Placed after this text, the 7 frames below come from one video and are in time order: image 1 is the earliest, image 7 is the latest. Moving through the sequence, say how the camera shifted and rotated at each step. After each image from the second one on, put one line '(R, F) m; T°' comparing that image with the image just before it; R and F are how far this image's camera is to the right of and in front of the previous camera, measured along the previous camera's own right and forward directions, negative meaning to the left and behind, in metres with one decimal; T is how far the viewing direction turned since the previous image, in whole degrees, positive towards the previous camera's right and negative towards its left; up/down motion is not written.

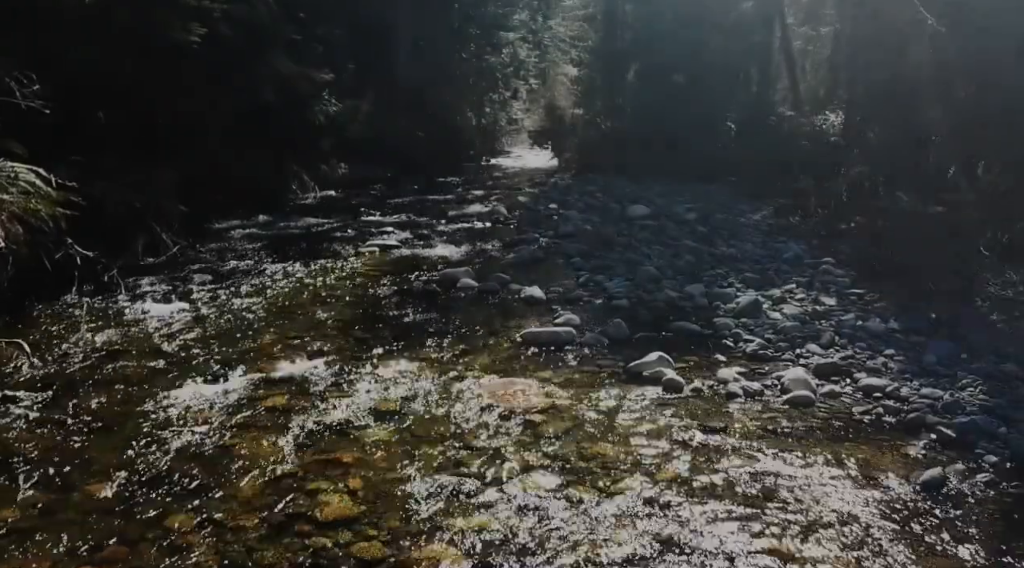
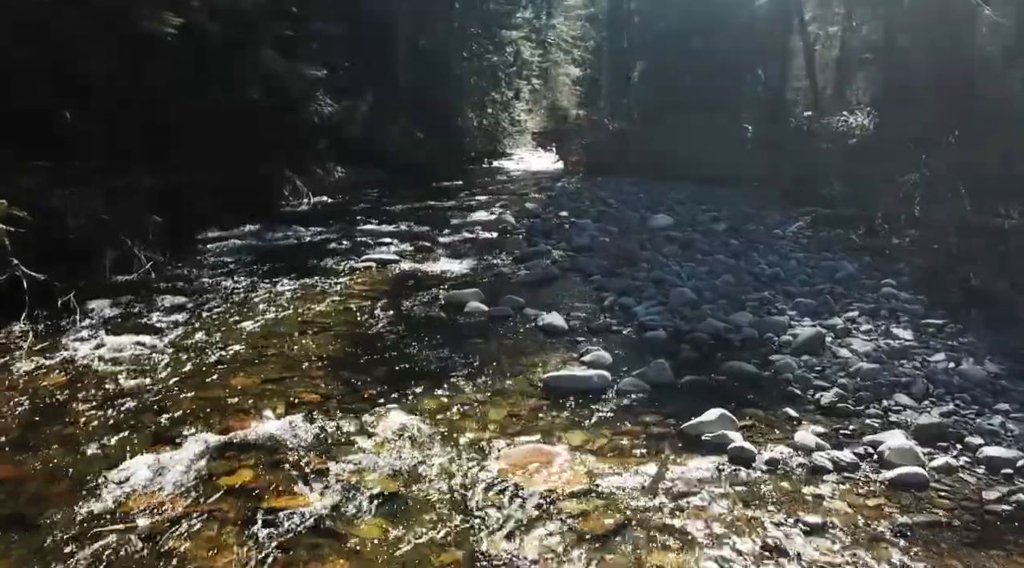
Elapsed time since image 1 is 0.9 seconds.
(-0.2, +1.3) m; 0°
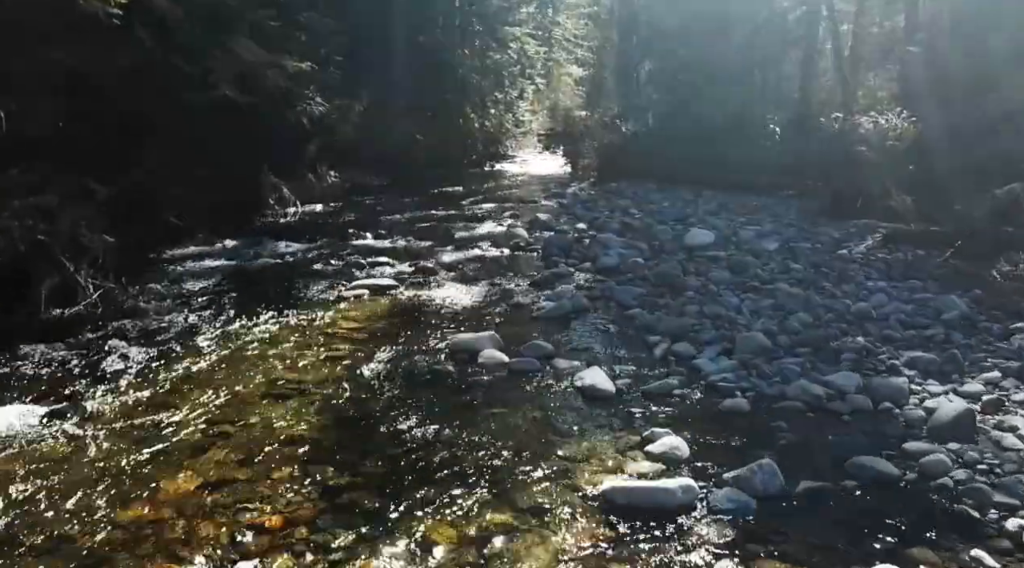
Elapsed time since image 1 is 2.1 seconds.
(-0.2, +1.9) m; 0°
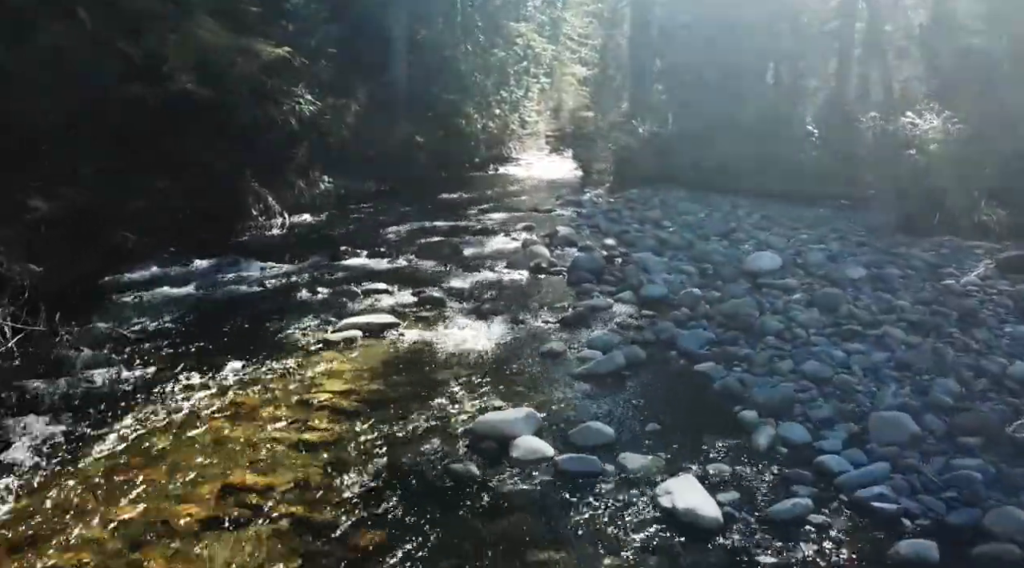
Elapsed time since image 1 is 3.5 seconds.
(-0.3, +2.0) m; 0°
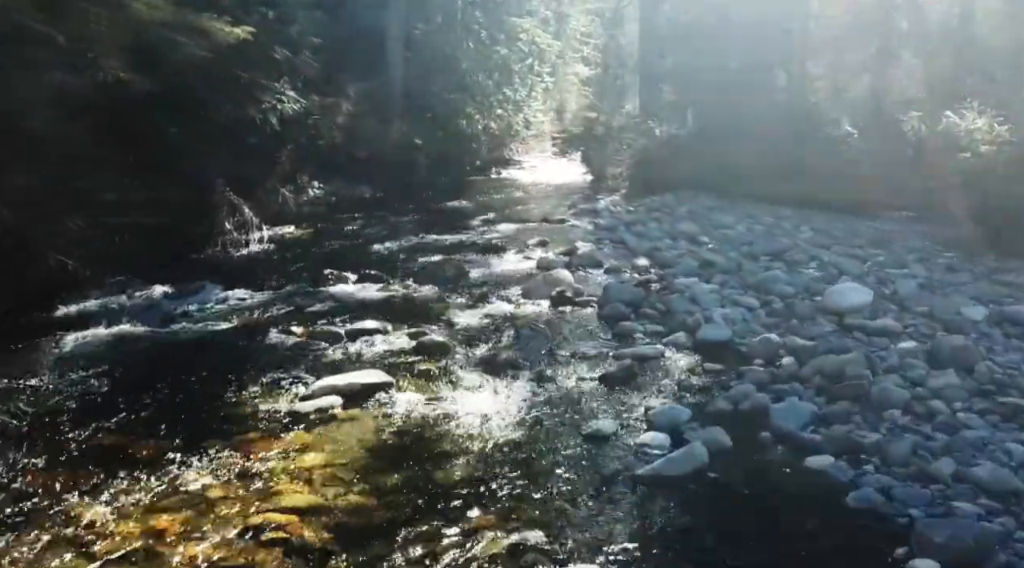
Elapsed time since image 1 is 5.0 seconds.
(-0.2, +2.0) m; 0°
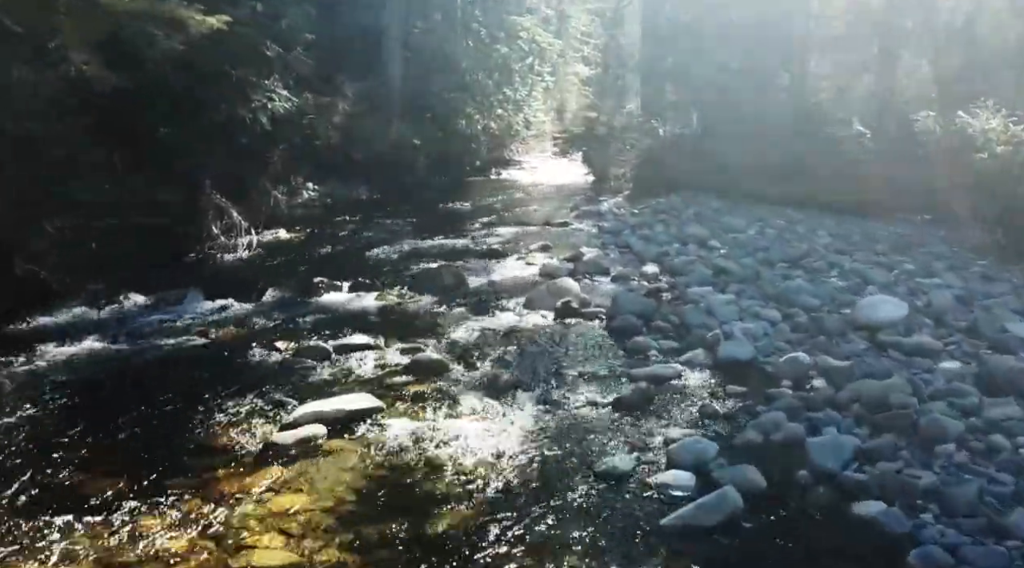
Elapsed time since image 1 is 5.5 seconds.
(0.0, +0.6) m; 0°
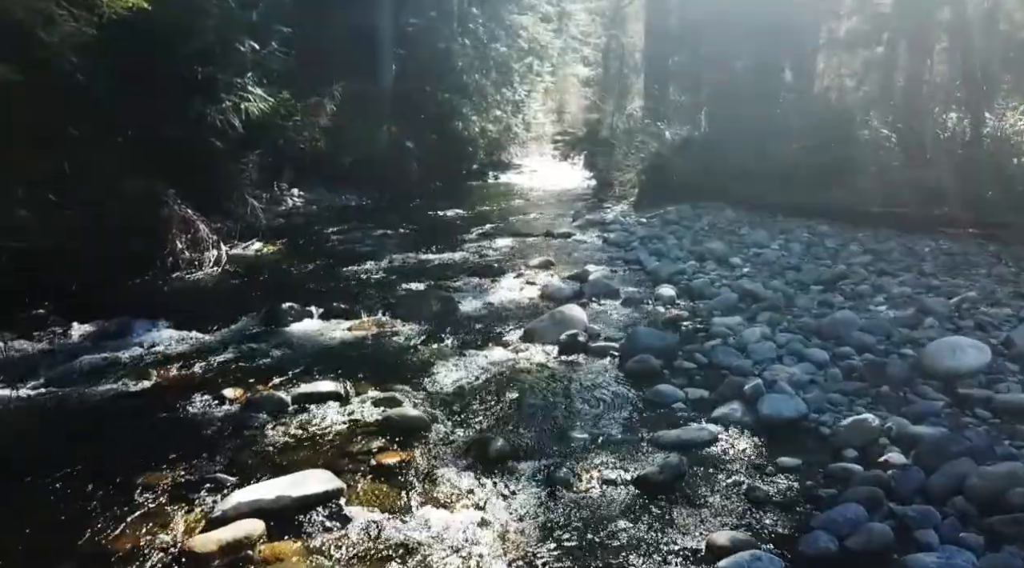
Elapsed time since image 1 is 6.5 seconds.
(0.0, +1.3) m; 0°
